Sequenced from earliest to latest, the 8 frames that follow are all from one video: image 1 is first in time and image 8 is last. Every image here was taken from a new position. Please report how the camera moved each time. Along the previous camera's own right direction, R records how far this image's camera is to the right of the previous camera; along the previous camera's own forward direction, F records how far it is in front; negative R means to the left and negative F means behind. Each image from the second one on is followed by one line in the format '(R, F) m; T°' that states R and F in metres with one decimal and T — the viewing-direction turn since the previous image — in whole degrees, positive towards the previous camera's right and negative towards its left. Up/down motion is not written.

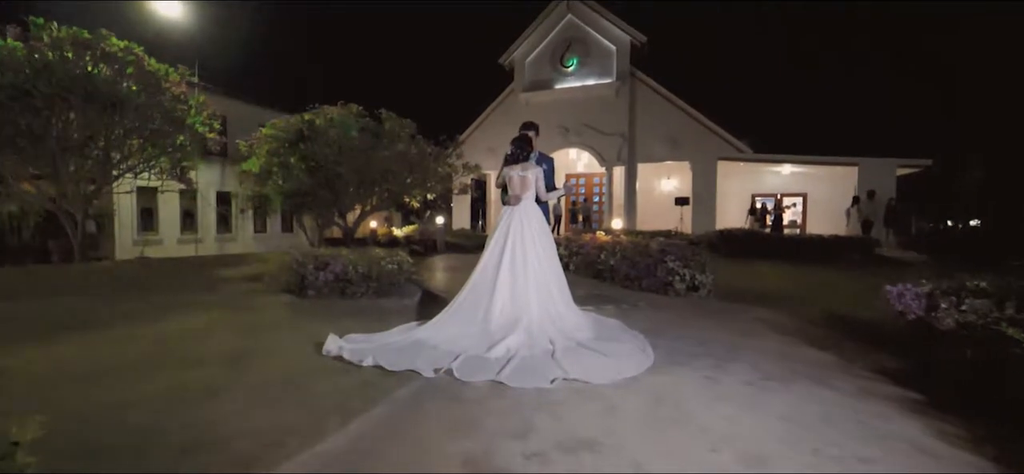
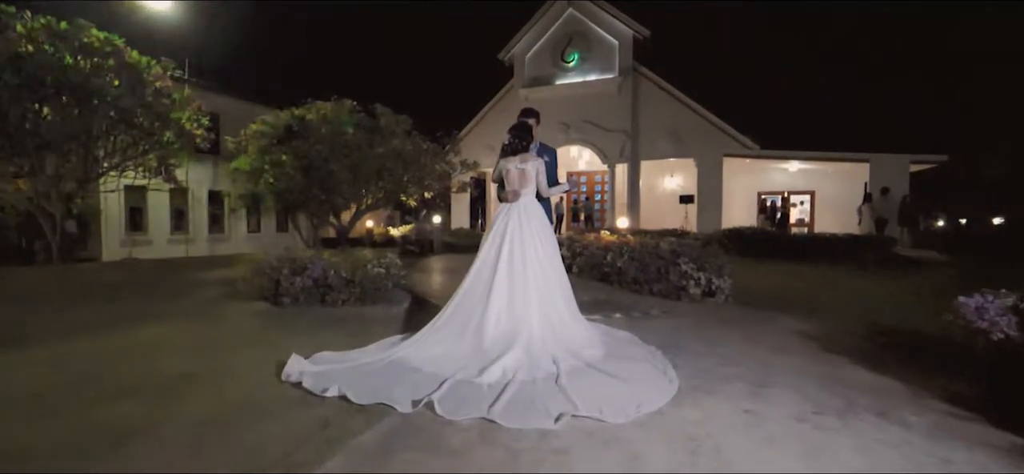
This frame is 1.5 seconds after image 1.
(0.0, +0.8) m; 0°
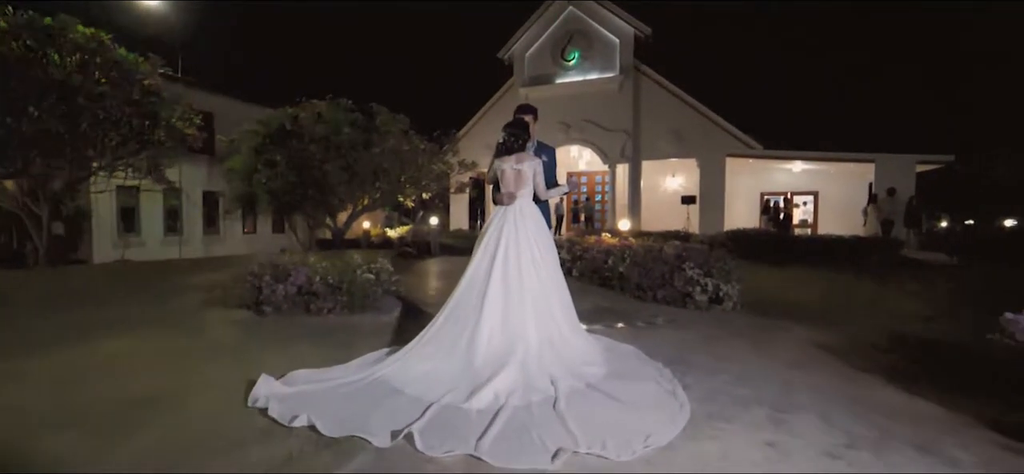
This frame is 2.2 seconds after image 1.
(0.0, +0.4) m; 0°
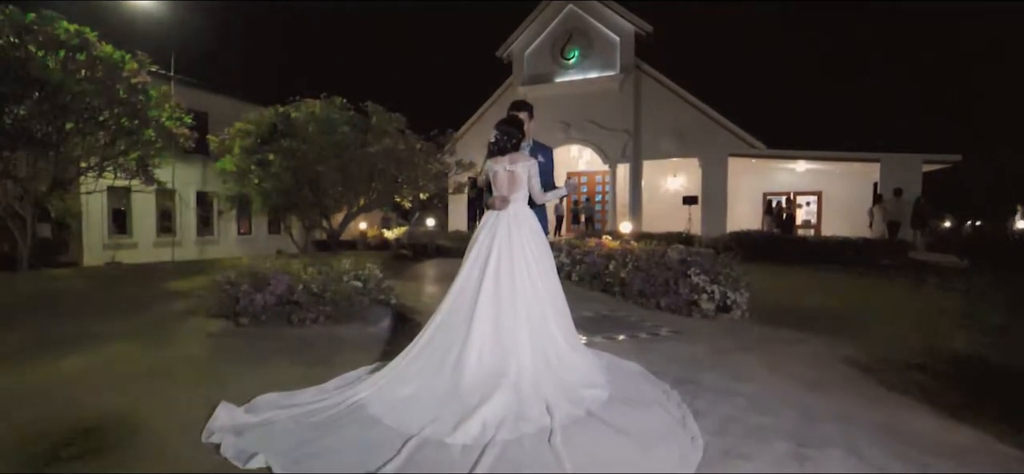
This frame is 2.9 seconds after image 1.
(+0.1, +0.4) m; 0°
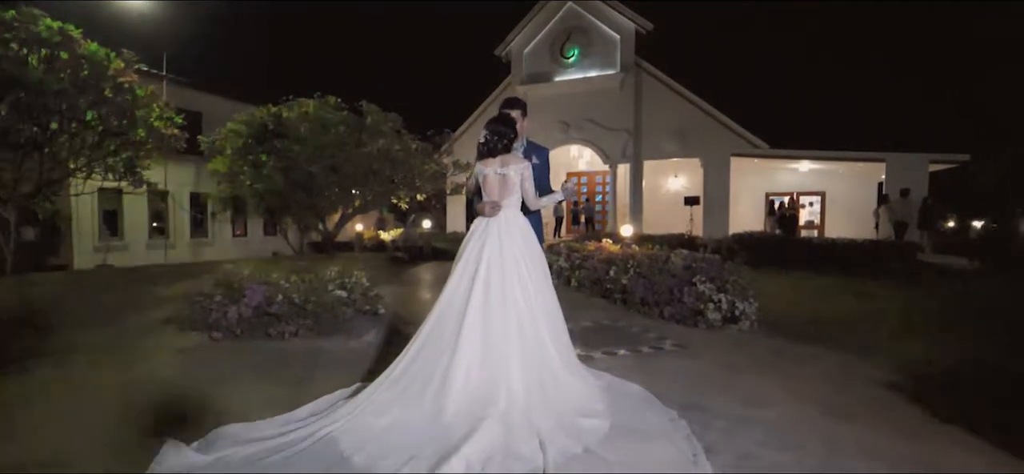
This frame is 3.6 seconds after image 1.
(+0.1, +0.4) m; 0°
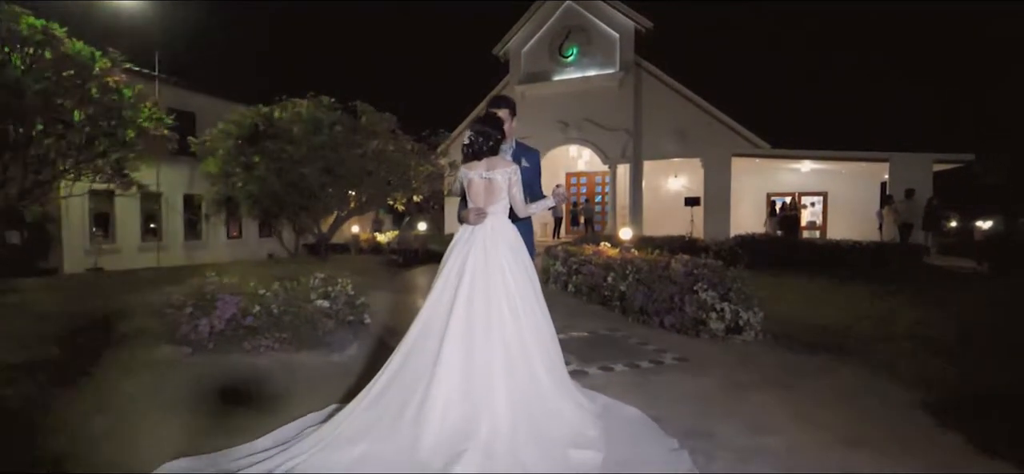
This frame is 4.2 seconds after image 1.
(+0.1, +0.4) m; 0°
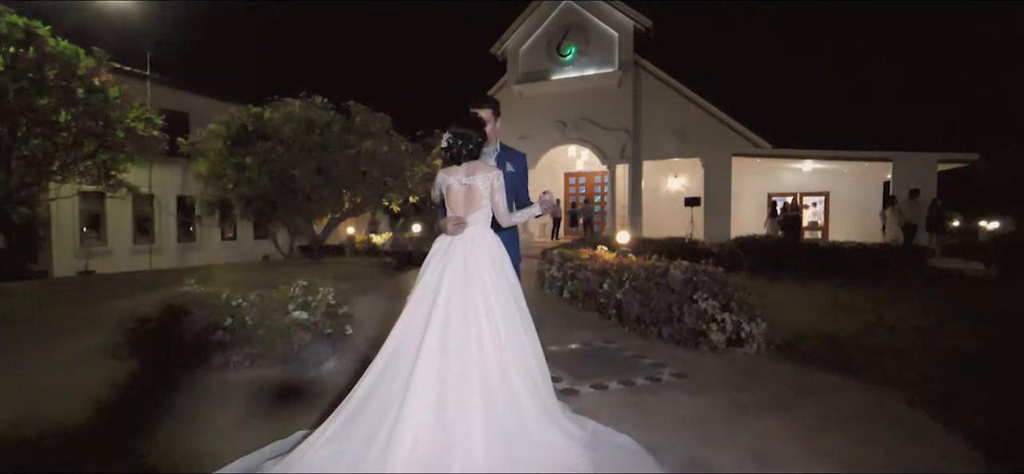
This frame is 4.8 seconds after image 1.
(+0.1, +0.3) m; 0°
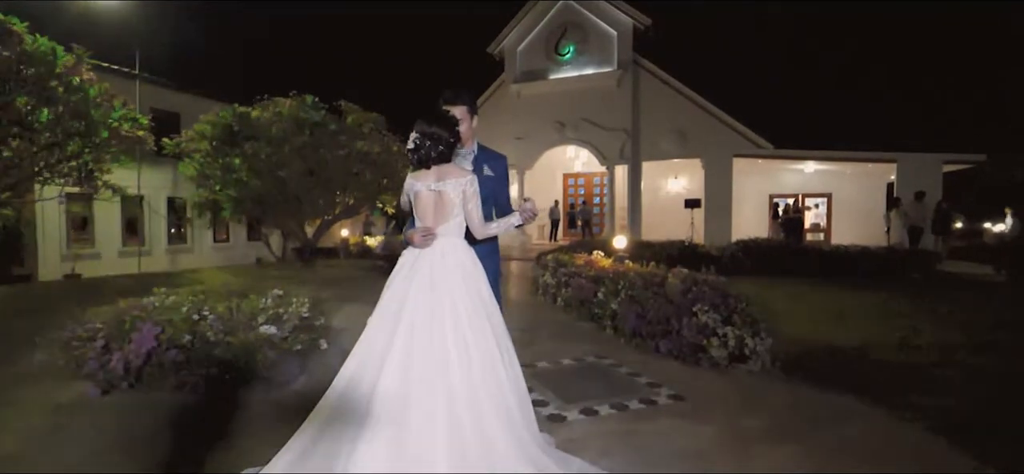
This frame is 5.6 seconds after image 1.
(+0.1, +0.5) m; 0°
